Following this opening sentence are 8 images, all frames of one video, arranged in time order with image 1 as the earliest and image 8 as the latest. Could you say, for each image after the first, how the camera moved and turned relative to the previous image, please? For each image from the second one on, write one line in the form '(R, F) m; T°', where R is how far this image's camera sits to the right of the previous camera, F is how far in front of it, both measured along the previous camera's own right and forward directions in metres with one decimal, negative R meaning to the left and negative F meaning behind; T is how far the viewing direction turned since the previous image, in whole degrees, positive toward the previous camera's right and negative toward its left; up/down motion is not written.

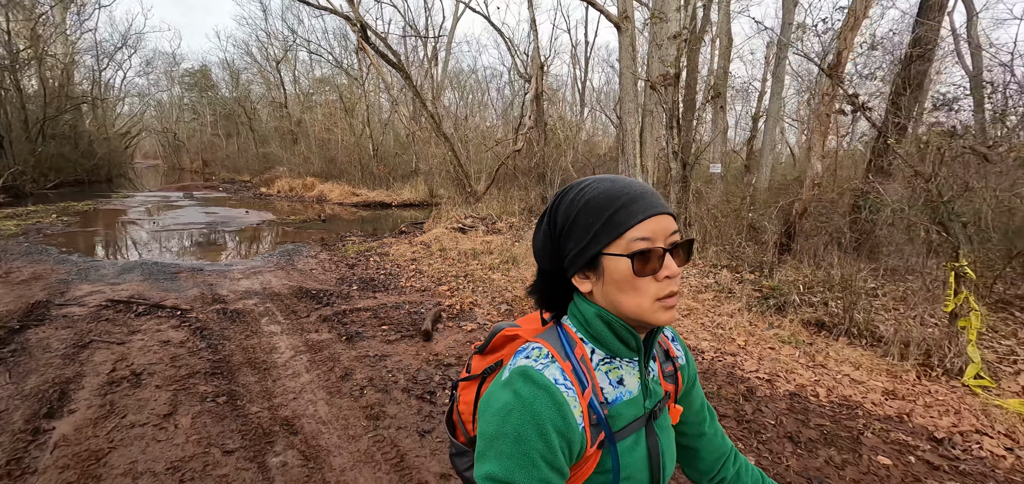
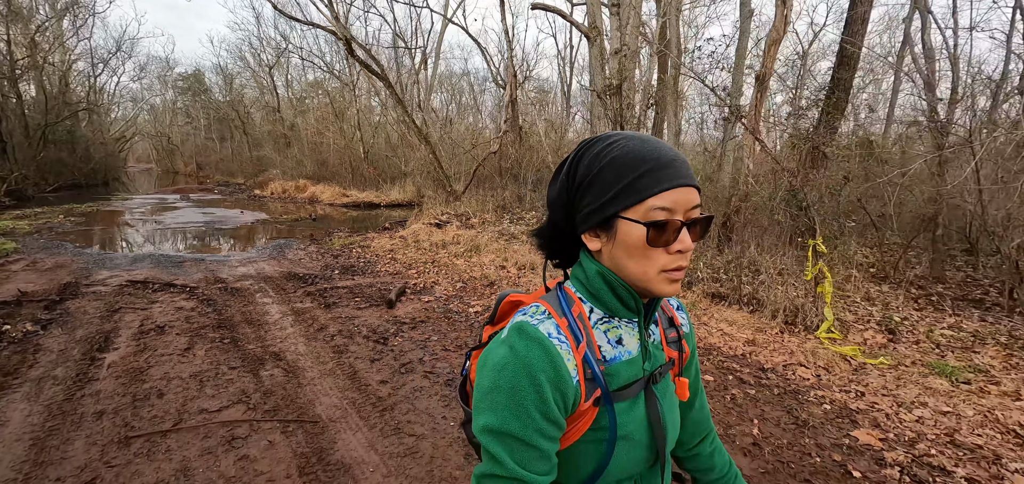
(+0.6, -1.0) m; +1°
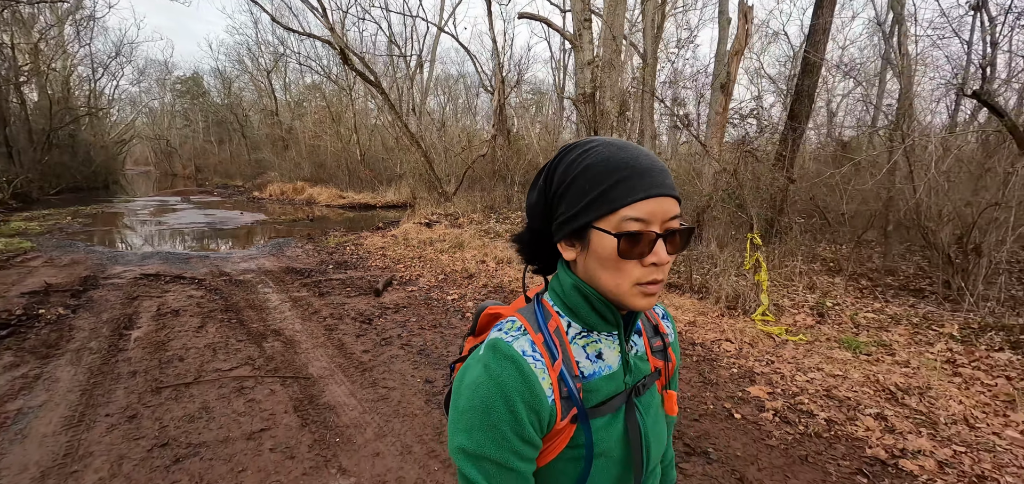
(+0.4, -0.7) m; 0°
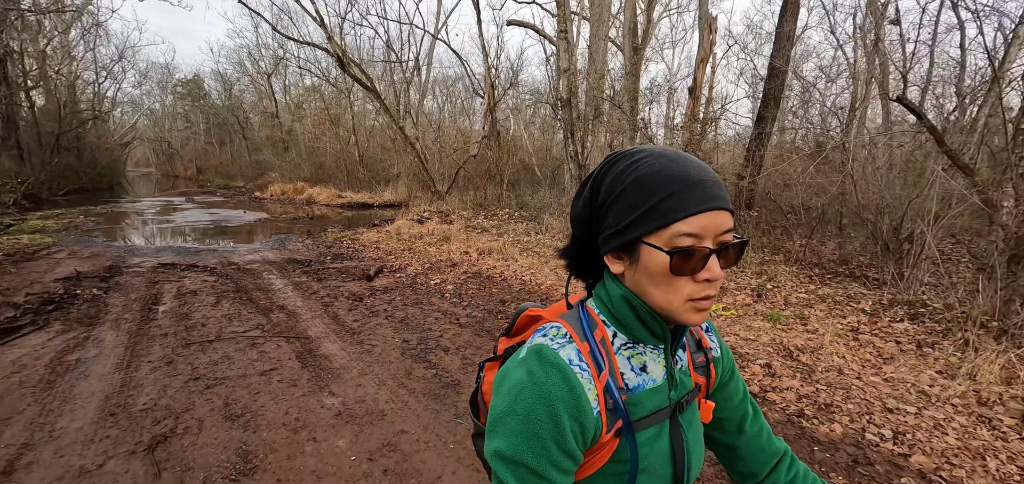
(+0.4, -0.8) m; 0°
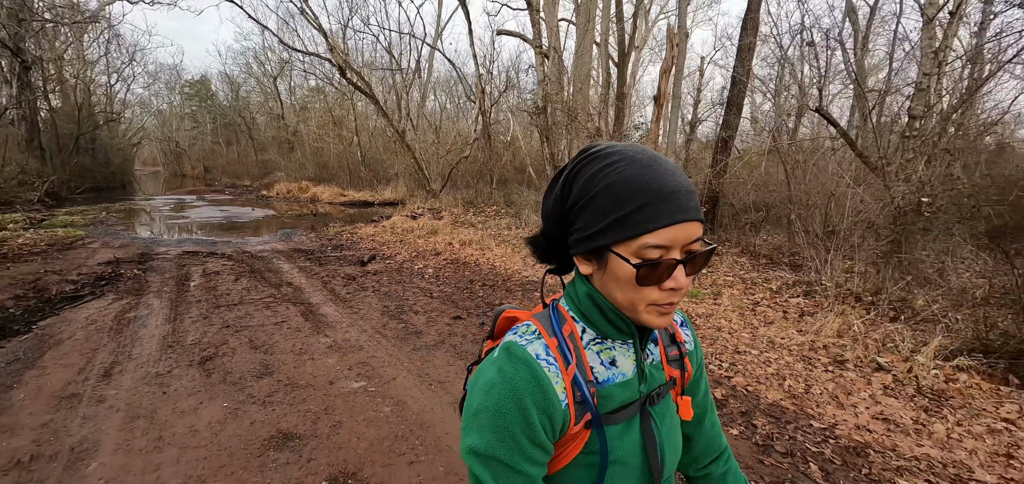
(+0.6, -1.2) m; 0°
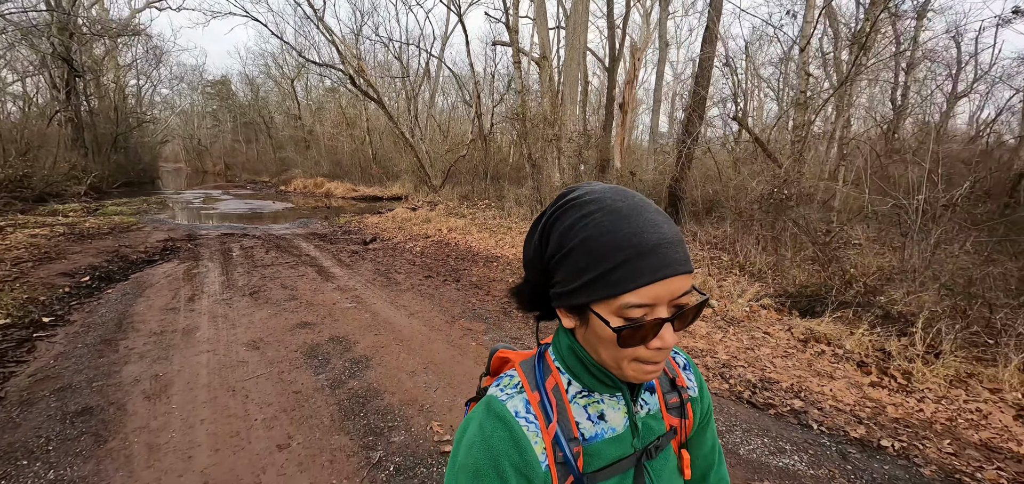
(+0.9, -1.9) m; -2°
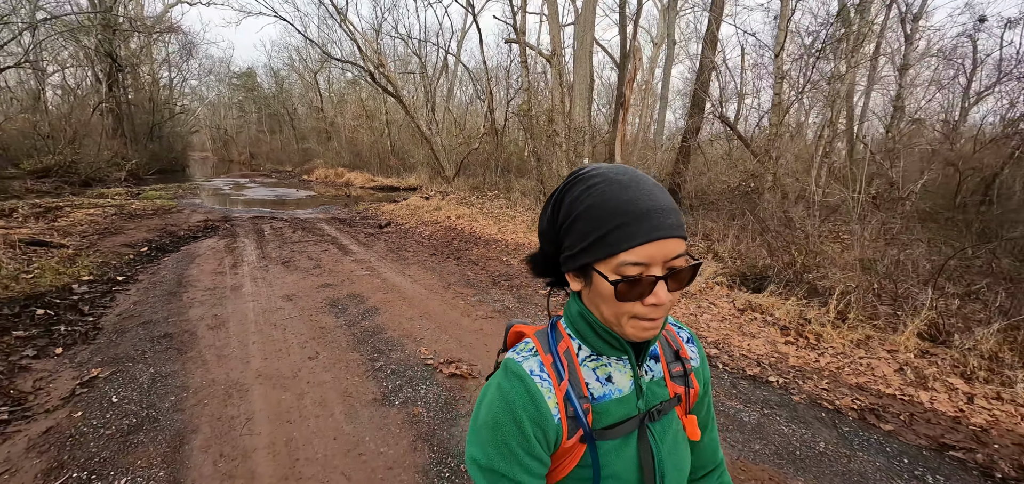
(+0.4, -1.0) m; -2°
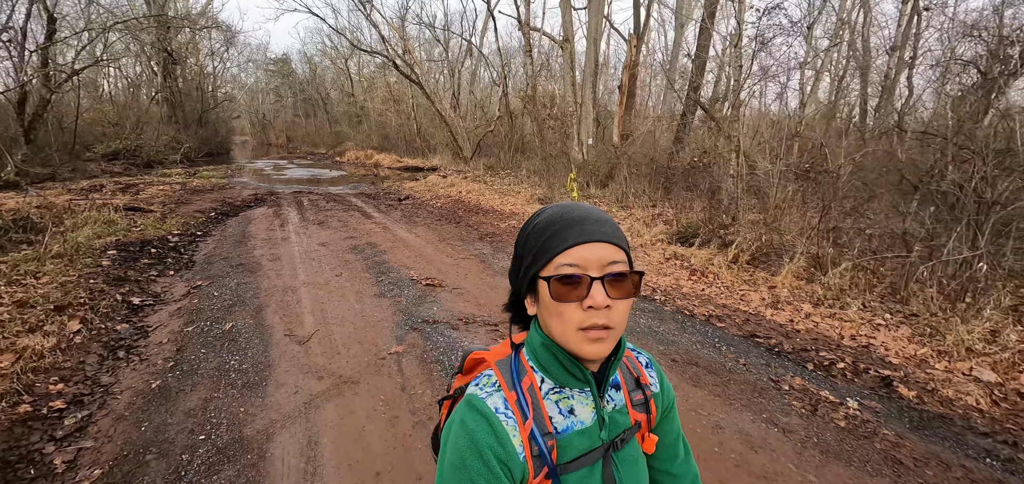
(+0.9, -1.8) m; -4°
